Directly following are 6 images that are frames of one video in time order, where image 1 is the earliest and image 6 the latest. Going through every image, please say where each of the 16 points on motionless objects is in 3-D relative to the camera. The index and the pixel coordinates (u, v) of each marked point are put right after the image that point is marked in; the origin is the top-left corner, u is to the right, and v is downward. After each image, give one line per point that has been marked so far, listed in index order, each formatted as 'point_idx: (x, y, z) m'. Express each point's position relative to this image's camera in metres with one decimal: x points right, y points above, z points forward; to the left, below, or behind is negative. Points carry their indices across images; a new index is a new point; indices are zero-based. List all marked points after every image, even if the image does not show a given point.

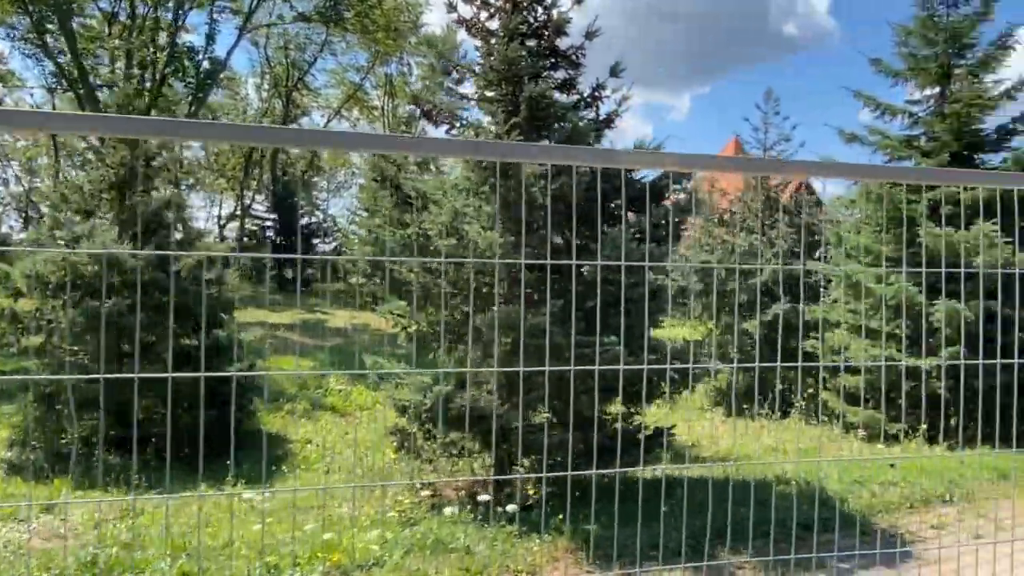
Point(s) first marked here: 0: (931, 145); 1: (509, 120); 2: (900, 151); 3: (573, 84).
0: (+3.8, +1.3, +7.3) m
1: (0.0, +1.1, +5.0) m
2: (+3.7, +1.3, +7.4) m
3: (+0.4, +1.3, +5.2) m
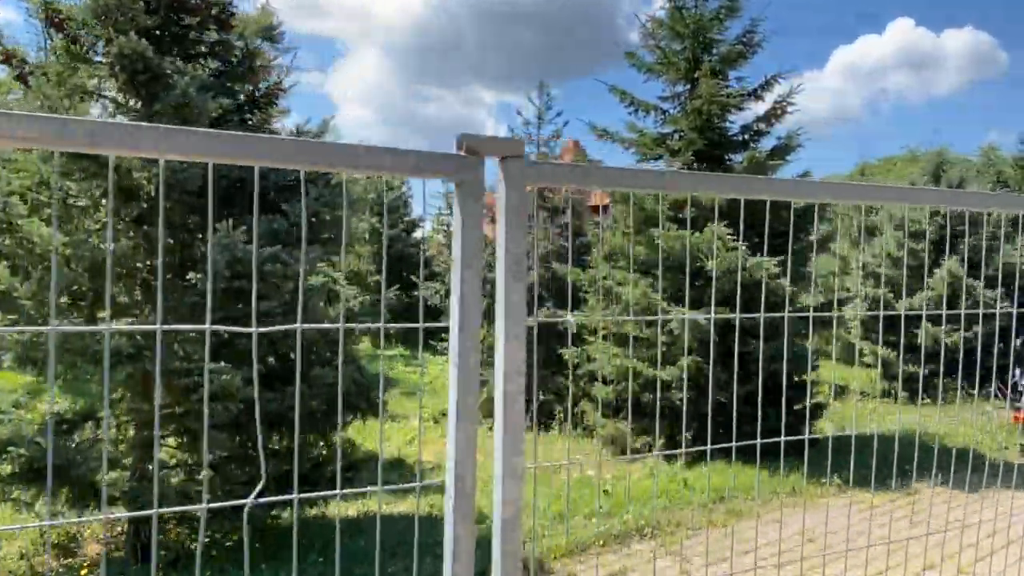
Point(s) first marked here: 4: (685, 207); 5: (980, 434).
0: (+1.4, +1.2, +6.9) m
1: (-2.0, +1.0, +4.0) m
2: (+1.3, +1.2, +7.1) m
3: (-1.6, +1.3, +4.3) m
4: (+1.5, +0.7, +6.7) m
5: (+4.3, -1.3, +7.3) m
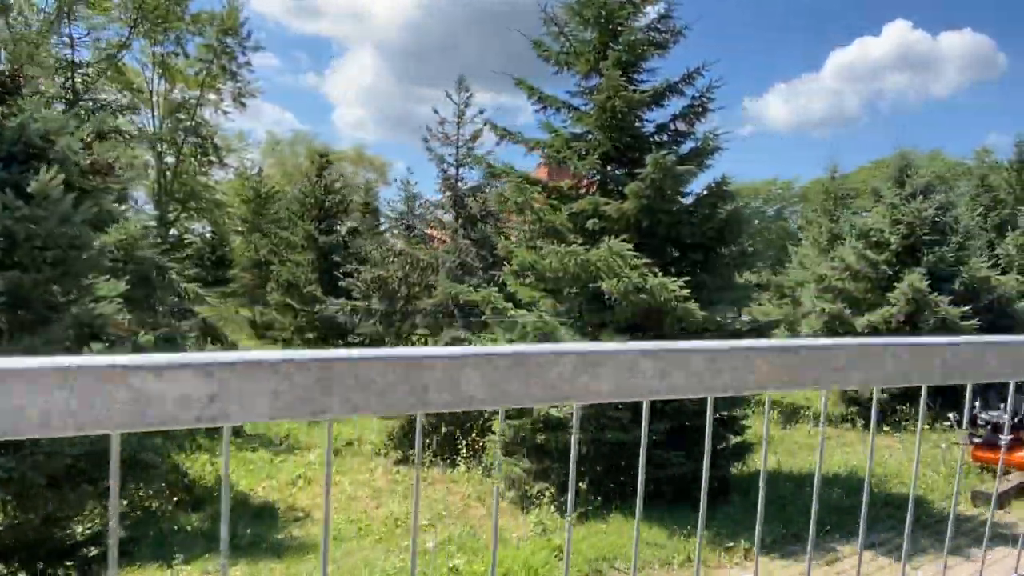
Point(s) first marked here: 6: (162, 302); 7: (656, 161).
0: (+0.6, +1.1, +6.1) m
1: (-2.8, +0.8, +3.2) m
2: (+0.4, +1.1, +6.2) m
3: (-2.4, +1.1, +3.5) m
4: (+0.6, +0.5, +5.9) m
5: (+3.4, -1.5, +6.4) m
6: (-2.6, -0.1, +5.9) m
7: (+1.0, +0.9, +5.4) m
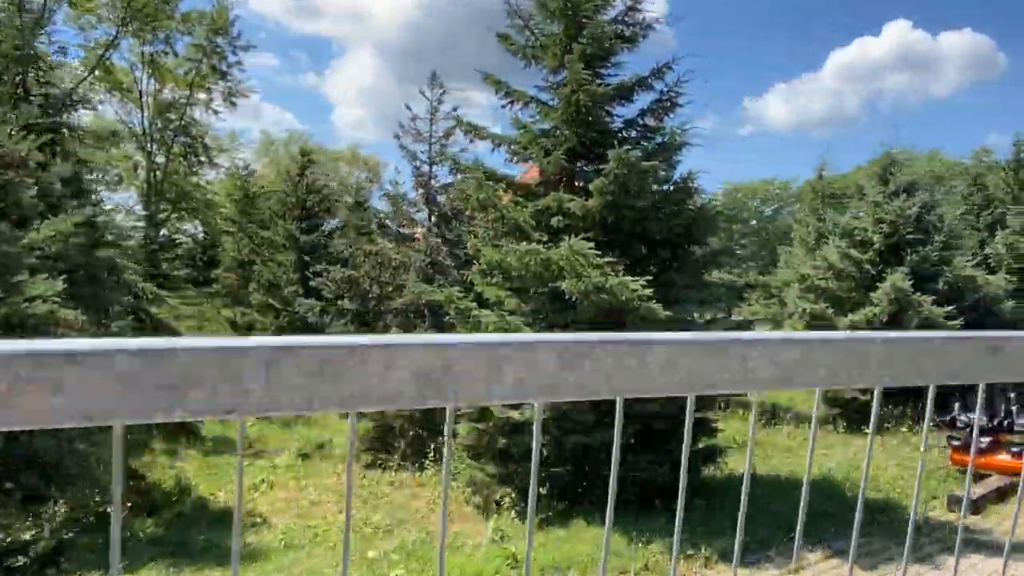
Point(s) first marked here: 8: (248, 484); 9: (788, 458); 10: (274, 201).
0: (+0.3, +1.1, +5.9) m
1: (-3.1, +0.8, +3.0) m
2: (+0.1, +1.1, +6.1) m
3: (-2.7, +1.1, +3.3) m
4: (+0.3, +0.5, +5.7) m
5: (+3.1, -1.5, +6.3) m
6: (-2.9, -0.1, +5.8) m
7: (+0.7, +0.9, +5.2) m
8: (-2.2, -1.6, +6.7) m
9: (+2.5, -1.5, +7.2) m
10: (-4.1, +1.5, +13.8) m
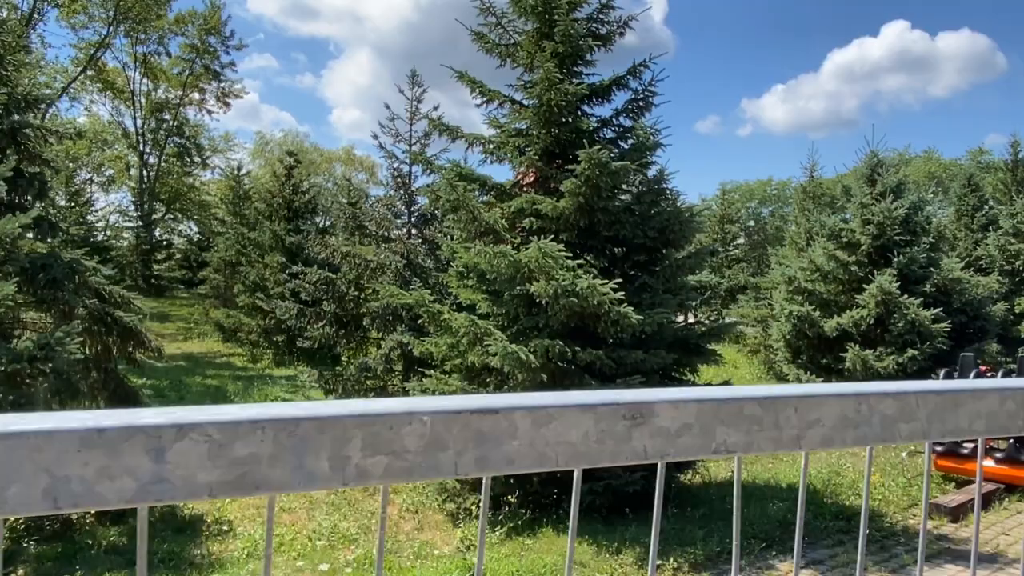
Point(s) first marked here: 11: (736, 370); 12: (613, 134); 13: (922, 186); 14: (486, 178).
0: (+0.1, +1.1, +5.8) m
1: (-3.3, +0.8, +2.9) m
2: (-0.1, +1.1, +6.0) m
3: (-2.9, +1.1, +3.2) m
4: (+0.1, +0.5, +5.6) m
5: (+2.9, -1.5, +6.2) m
6: (-3.1, -0.1, +5.7) m
7: (+0.5, +0.8, +5.1) m
8: (-2.4, -1.7, +6.6) m
9: (+2.3, -1.6, +7.1) m
10: (-4.3, +1.5, +13.7) m
11: (+3.6, -1.3, +12.8) m
12: (+0.7, +1.1, +5.8) m
13: (+4.8, +1.2, +9.4) m
14: (-0.2, +0.8, +6.0) m
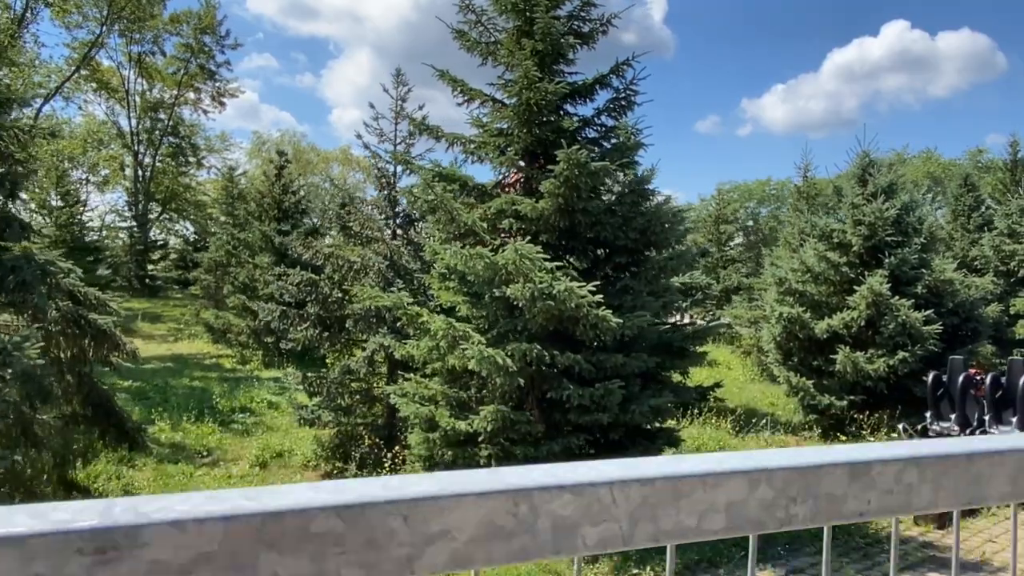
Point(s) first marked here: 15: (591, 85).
0: (0.0, +1.0, +5.7) m
1: (-3.4, +0.8, +2.8) m
2: (-0.2, +1.0, +5.9) m
3: (-3.1, +1.1, +3.1) m
4: (0.0, +0.5, +5.5) m
5: (+2.8, -1.5, +6.1) m
6: (-3.2, -0.1, +5.6) m
7: (+0.4, +0.8, +5.0) m
8: (-2.6, -1.7, +6.5) m
9: (+2.2, -1.6, +7.0) m
10: (-4.4, +1.5, +13.6) m
11: (+3.4, -1.3, +12.7) m
12: (+0.6, +1.1, +5.7) m
13: (+4.7, +1.2, +9.3) m
14: (-0.3, +0.8, +5.9) m
15: (+0.6, +1.5, +5.7) m
